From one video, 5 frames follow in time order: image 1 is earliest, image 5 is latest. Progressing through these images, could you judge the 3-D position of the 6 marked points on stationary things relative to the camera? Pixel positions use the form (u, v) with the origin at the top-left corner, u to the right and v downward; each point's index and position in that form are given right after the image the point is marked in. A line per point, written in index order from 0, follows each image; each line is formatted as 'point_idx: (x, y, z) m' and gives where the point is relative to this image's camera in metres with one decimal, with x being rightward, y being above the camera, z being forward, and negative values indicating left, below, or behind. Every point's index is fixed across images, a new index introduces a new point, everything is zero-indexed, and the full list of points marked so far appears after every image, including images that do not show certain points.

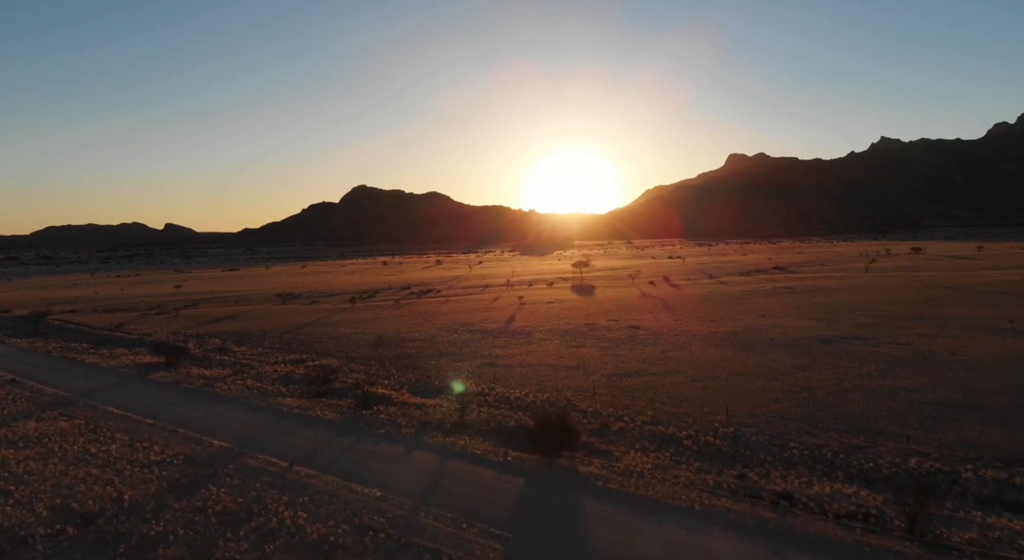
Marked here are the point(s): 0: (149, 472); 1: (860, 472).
0: (-8.1, -4.3, +12.3) m
1: (+7.1, -3.9, +11.3) m
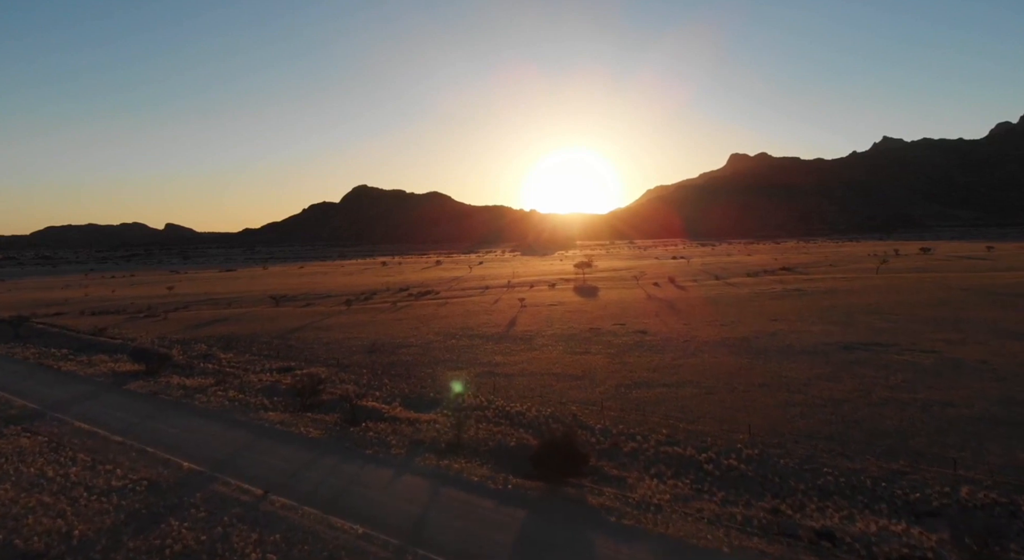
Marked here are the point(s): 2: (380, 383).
0: (-8.1, -4.4, +11.0) m
1: (+7.2, -4.1, +10.0) m
2: (-4.4, -3.4, +18.3) m
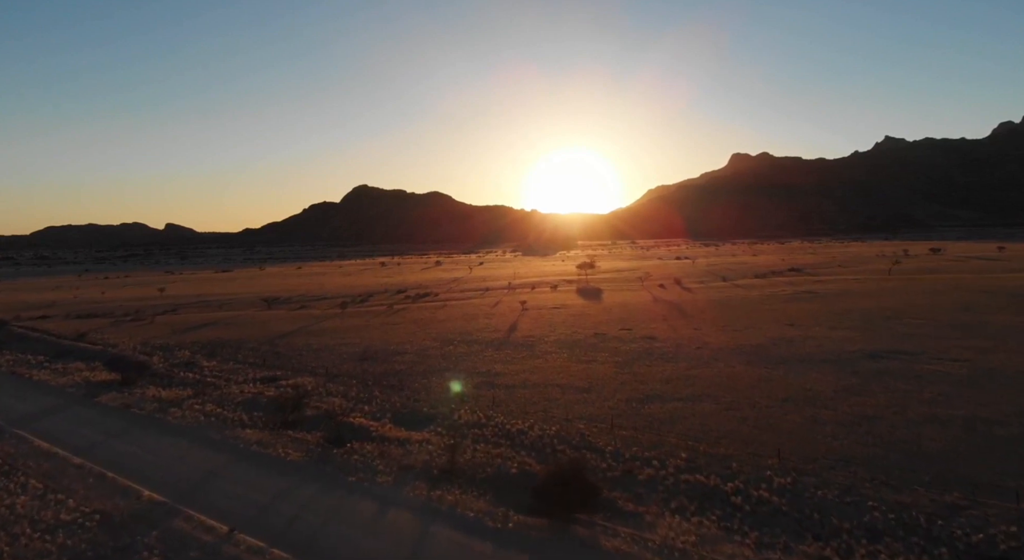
0: (-8.1, -4.6, +9.7) m
1: (+7.2, -4.2, +8.6) m
2: (-4.4, -3.5, +16.9) m
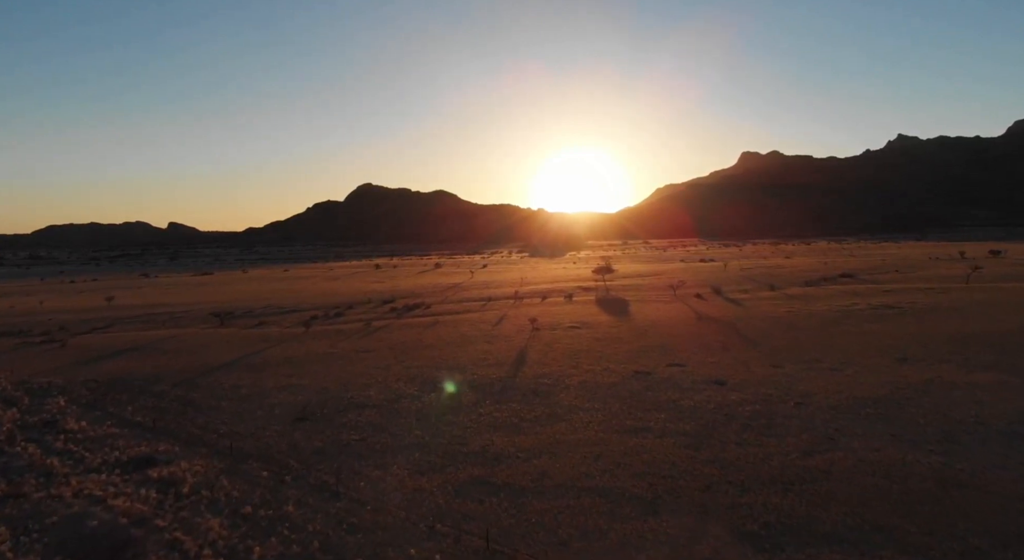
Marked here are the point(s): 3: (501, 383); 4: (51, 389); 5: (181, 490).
0: (-8.0, -5.2, +2.7) m
1: (+7.3, -4.8, +1.5) m
2: (-4.2, -4.1, +9.9) m
3: (-0.3, -3.3, +17.5) m
4: (-15.6, -3.7, +18.9) m
5: (-6.5, -4.0, +11.0) m
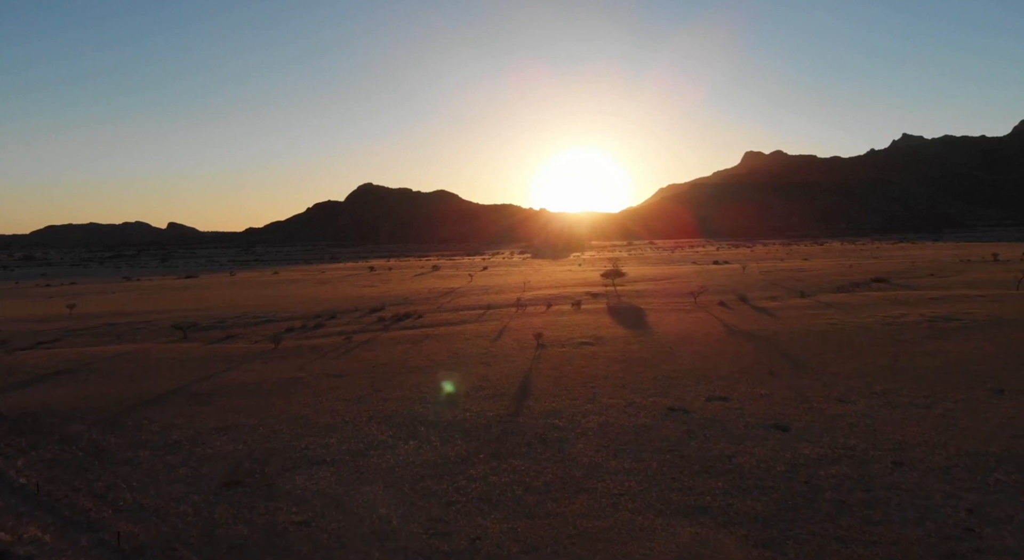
0: (-8.0, -5.5, -1.0) m
1: (+7.2, -5.2, -2.2) m
2: (-4.2, -4.5, +6.2) m
3: (-0.3, -3.6, +13.8) m
4: (-15.6, -4.0, +15.3) m
5: (-6.5, -4.4, +7.3) m
